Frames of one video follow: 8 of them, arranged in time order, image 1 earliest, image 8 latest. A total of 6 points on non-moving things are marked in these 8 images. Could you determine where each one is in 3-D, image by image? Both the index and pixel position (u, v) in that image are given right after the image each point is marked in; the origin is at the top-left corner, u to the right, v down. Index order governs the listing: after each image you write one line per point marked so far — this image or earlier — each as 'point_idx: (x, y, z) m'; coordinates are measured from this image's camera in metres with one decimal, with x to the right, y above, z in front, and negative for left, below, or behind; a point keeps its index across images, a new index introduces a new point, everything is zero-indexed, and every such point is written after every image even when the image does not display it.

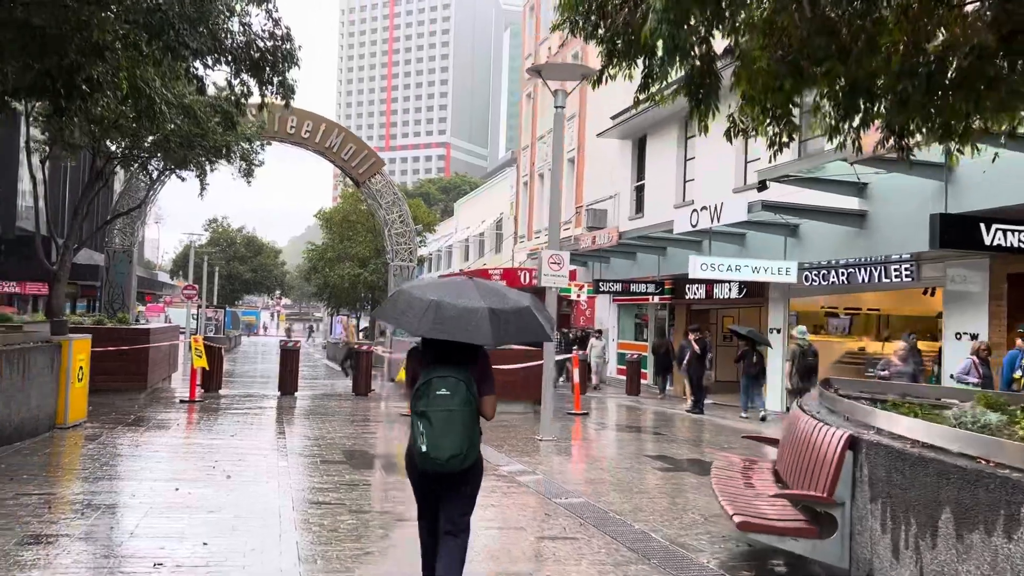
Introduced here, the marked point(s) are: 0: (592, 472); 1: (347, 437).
0: (+0.9, -2.1, +9.5) m
1: (-2.3, -2.1, +11.6) m
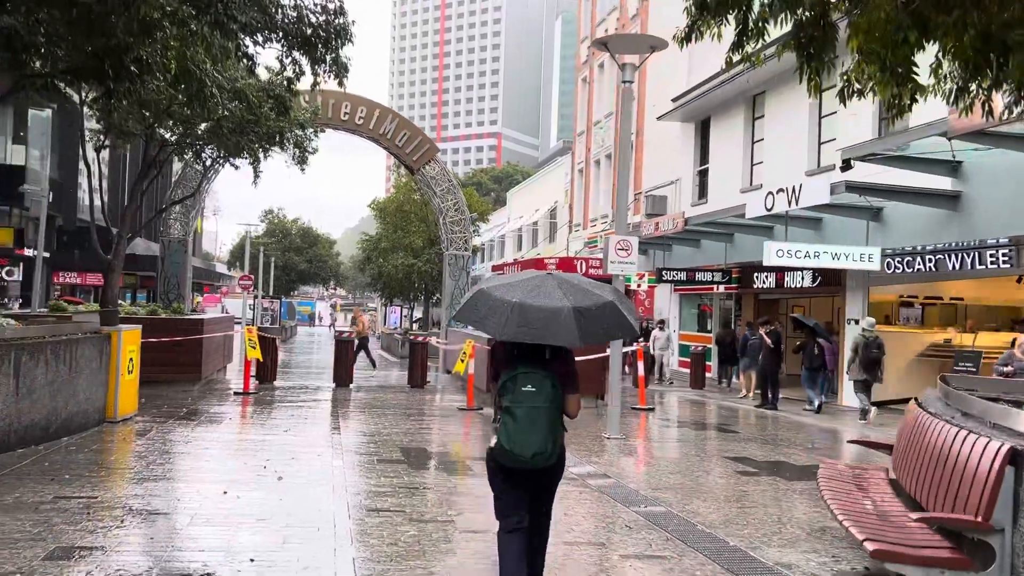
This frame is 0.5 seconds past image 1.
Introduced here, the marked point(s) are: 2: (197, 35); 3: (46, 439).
0: (+1.6, -2.0, +8.7) m
1: (-1.5, -1.9, +11.0) m
2: (-4.0, +3.2, +10.5) m
3: (-4.6, -1.5, +8.1) m
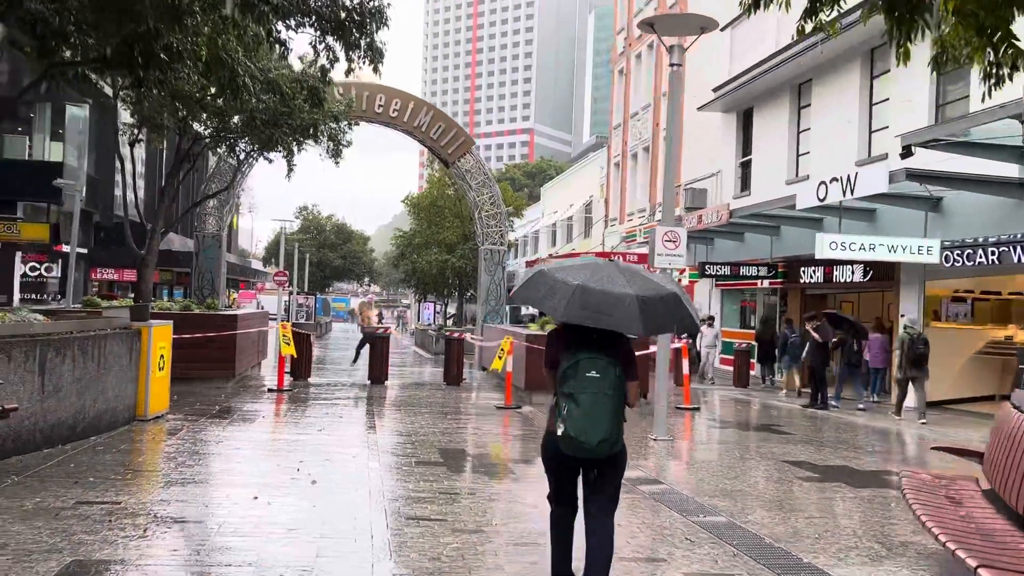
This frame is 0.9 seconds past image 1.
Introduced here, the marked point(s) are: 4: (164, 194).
0: (+2.1, -1.9, +8.2) m
1: (-0.9, -1.9, +10.6) m
2: (-3.5, +3.3, +10.2) m
3: (-4.2, -1.4, +7.8) m
4: (-7.2, +1.9, +17.0) m
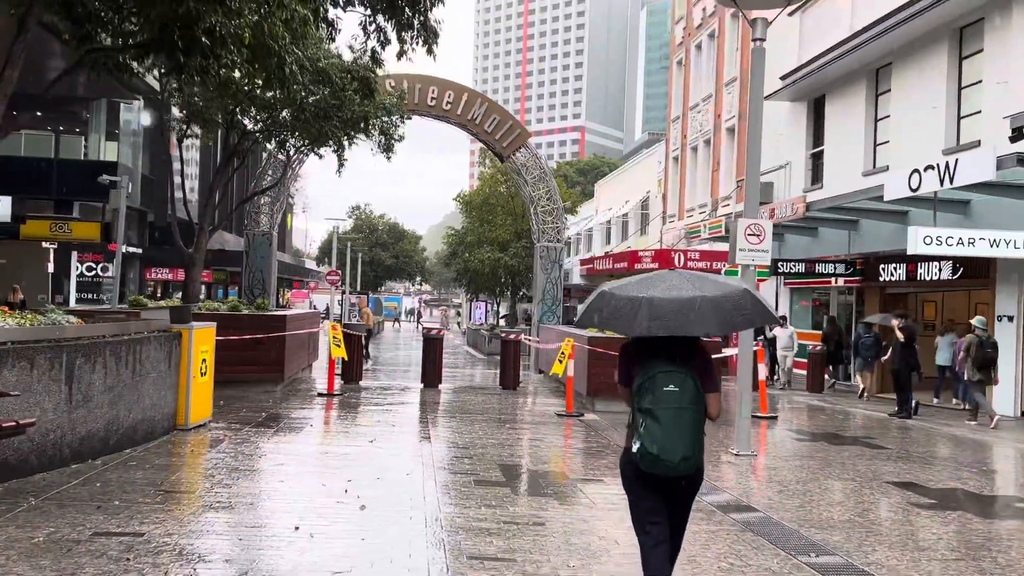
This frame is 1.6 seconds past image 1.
0: (+2.7, -1.9, +7.2) m
1: (-0.1, -1.9, +9.8) m
2: (-2.8, +3.3, +9.5) m
3: (-3.6, -1.4, +7.2) m
4: (-6.0, +1.9, +16.5) m
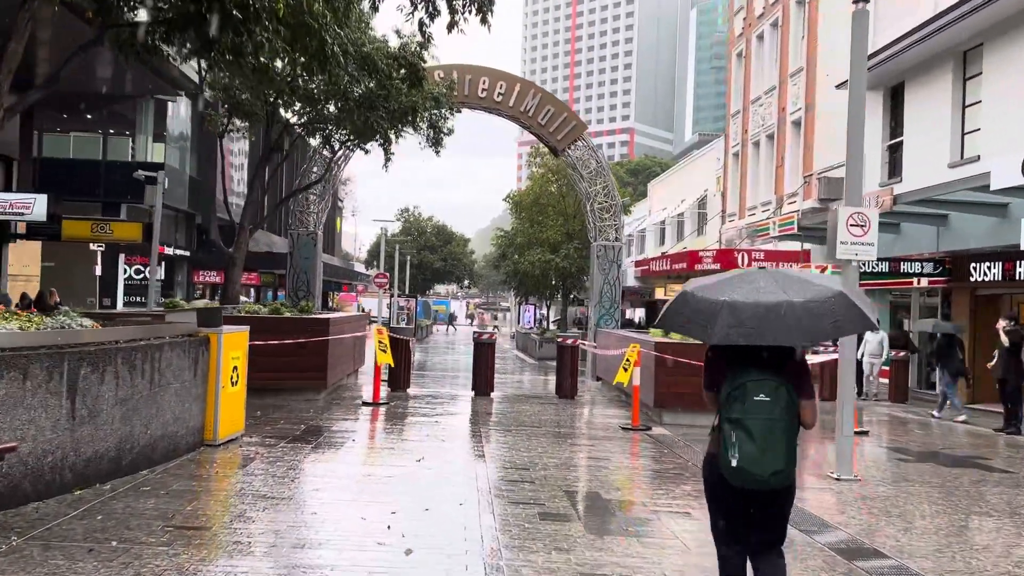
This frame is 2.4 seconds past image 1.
0: (+3.2, -1.9, +5.9) m
1: (+0.5, -1.9, +8.7) m
2: (-2.1, +3.3, +8.6) m
3: (-3.0, -1.4, +6.3) m
4: (-5.0, +1.9, +15.8) m
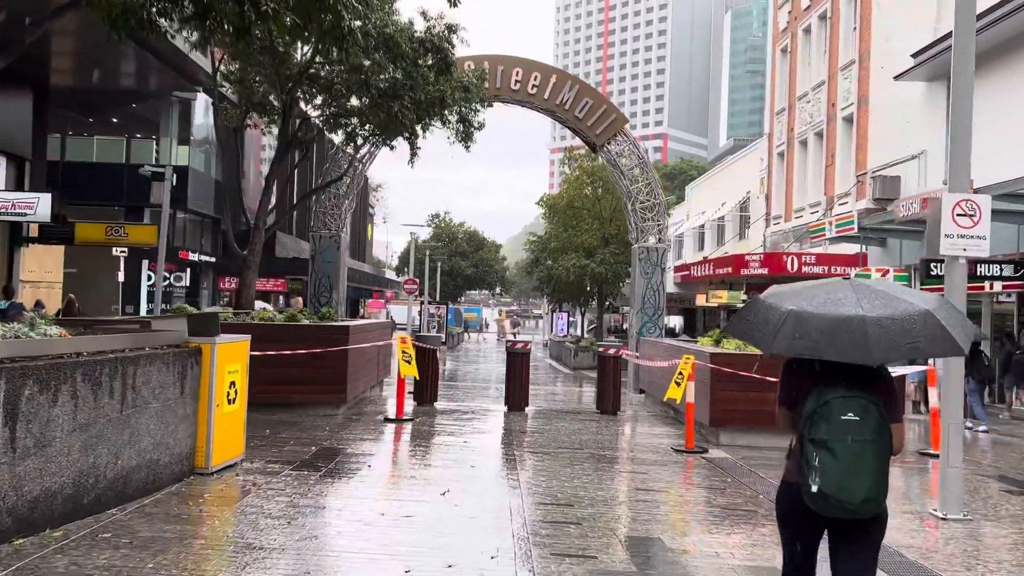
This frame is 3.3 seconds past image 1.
0: (+3.5, -1.9, +4.5) m
1: (+0.9, -1.9, +7.4) m
2: (-1.7, +3.3, +7.4) m
3: (-2.8, -1.4, +5.2) m
4: (-4.3, +1.8, +14.8) m
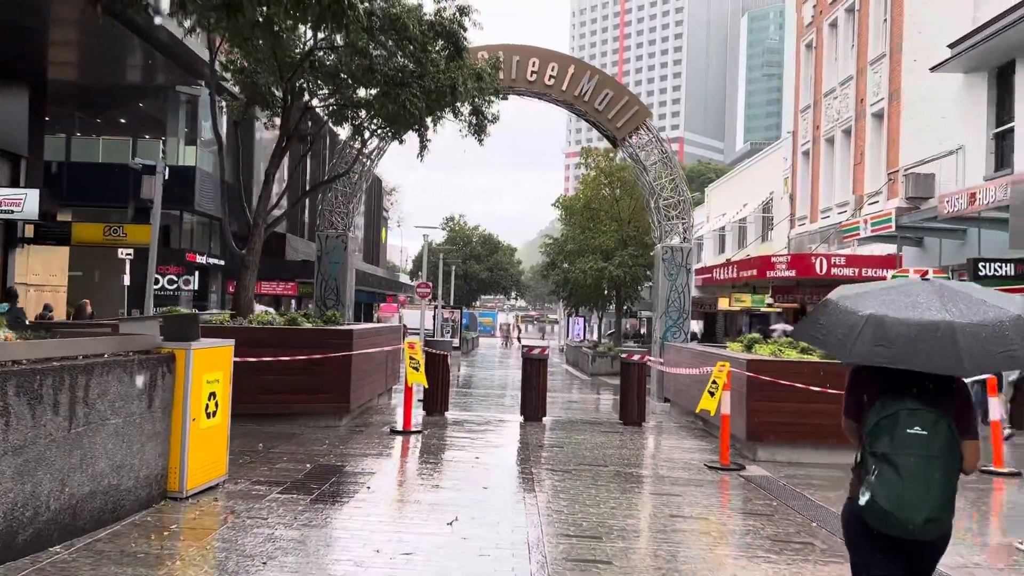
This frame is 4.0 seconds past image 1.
0: (+3.6, -1.8, +3.6) m
1: (+1.1, -1.9, +6.5) m
2: (-1.6, +3.3, +6.6) m
3: (-2.7, -1.4, +4.3) m
4: (-4.0, +1.8, +13.9) m
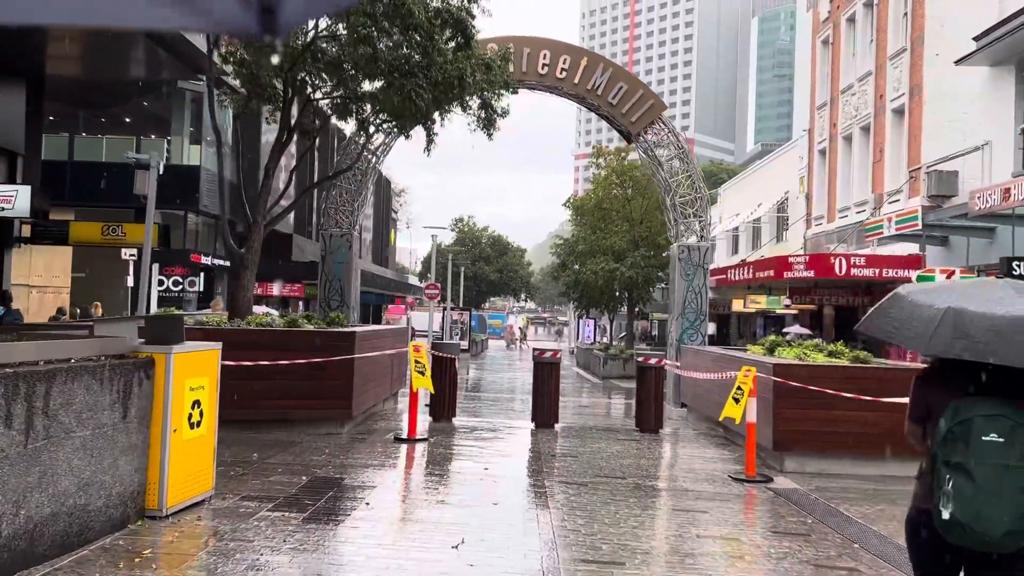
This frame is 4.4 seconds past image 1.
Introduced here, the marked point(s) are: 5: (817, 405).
0: (+3.6, -1.8, +2.9) m
1: (+1.1, -1.9, +5.9) m
2: (-1.5, +3.3, +6.1) m
3: (-2.6, -1.4, +3.8) m
4: (-3.9, +1.8, +13.4) m
5: (+3.4, -1.3, +9.2) m
